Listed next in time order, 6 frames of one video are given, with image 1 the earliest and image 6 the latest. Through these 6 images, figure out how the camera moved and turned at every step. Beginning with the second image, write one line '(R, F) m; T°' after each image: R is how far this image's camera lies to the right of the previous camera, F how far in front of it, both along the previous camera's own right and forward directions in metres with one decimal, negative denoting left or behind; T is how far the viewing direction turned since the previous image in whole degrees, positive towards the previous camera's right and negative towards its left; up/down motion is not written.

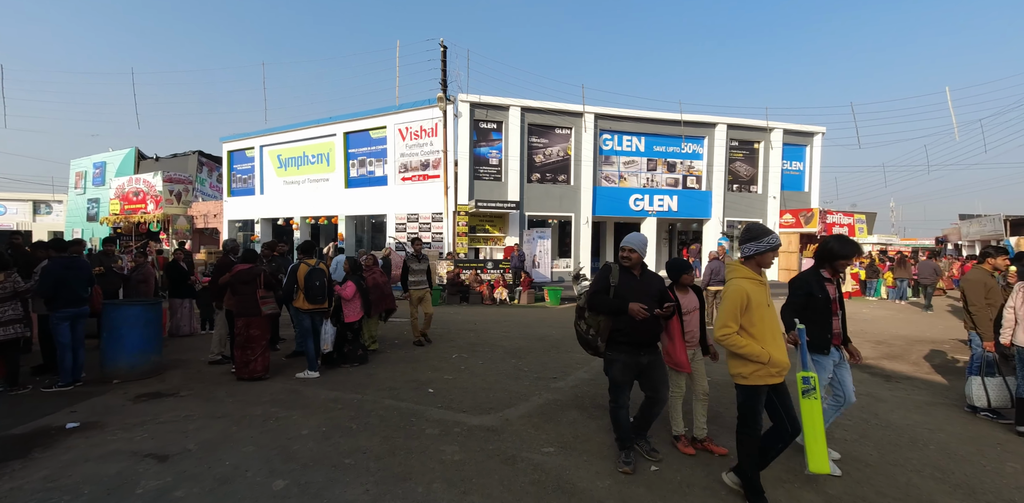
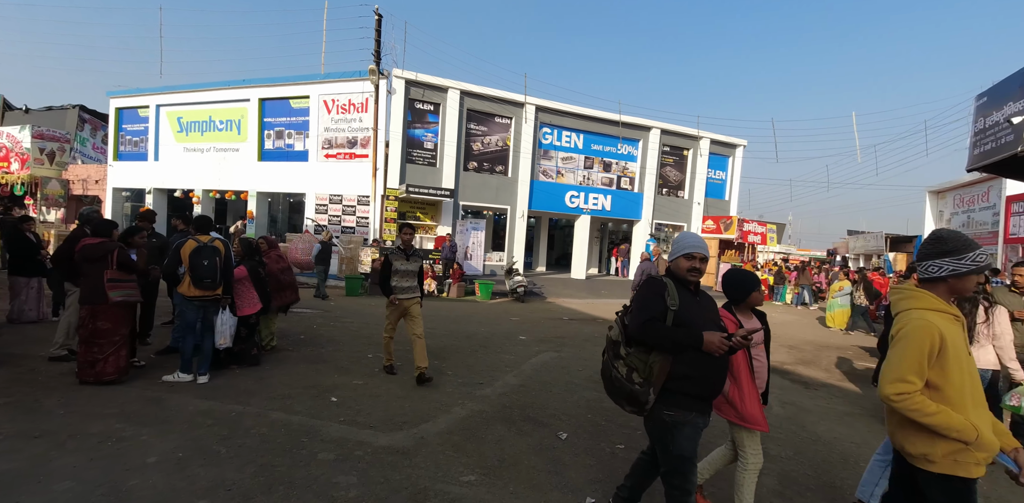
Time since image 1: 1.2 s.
(0.0, +0.6) m; +8°
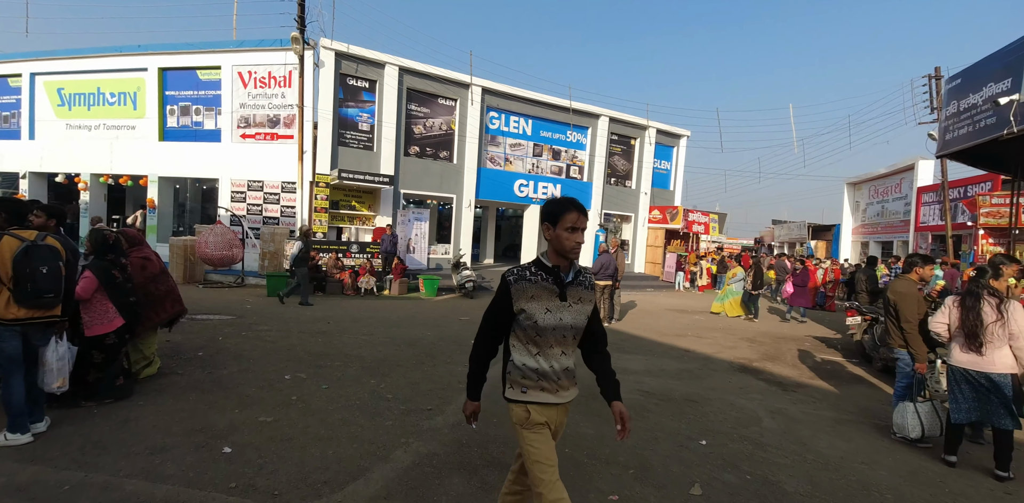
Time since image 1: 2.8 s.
(-0.1, +1.0) m; +7°
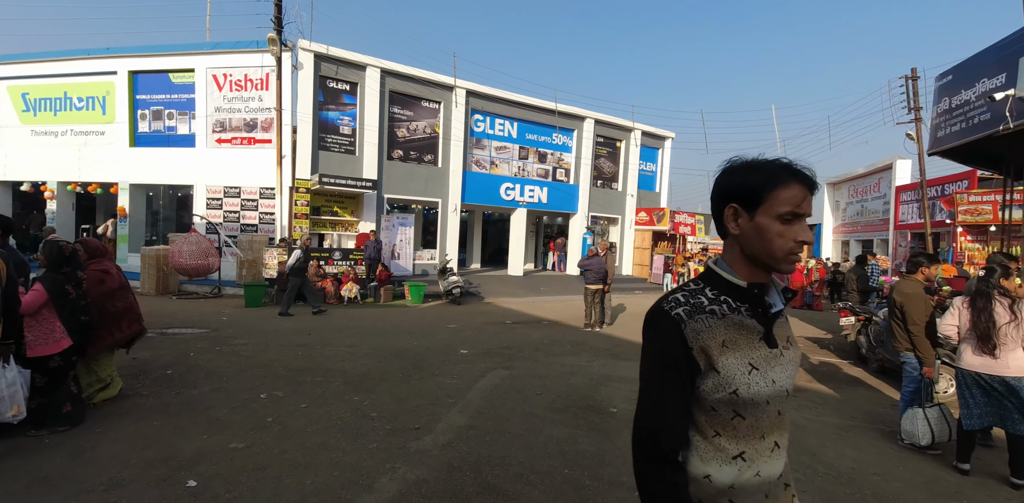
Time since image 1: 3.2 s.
(0.0, +0.3) m; +2°
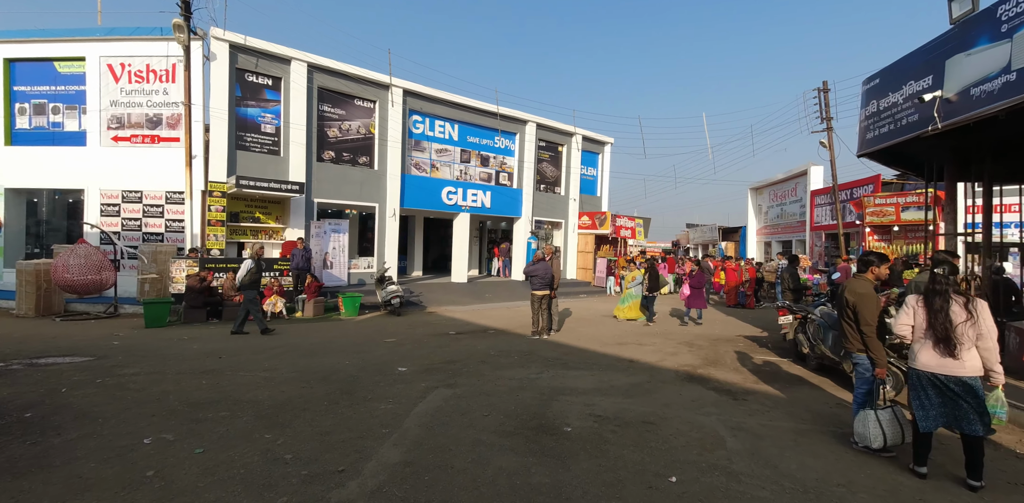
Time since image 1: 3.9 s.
(0.0, +0.5) m; +7°
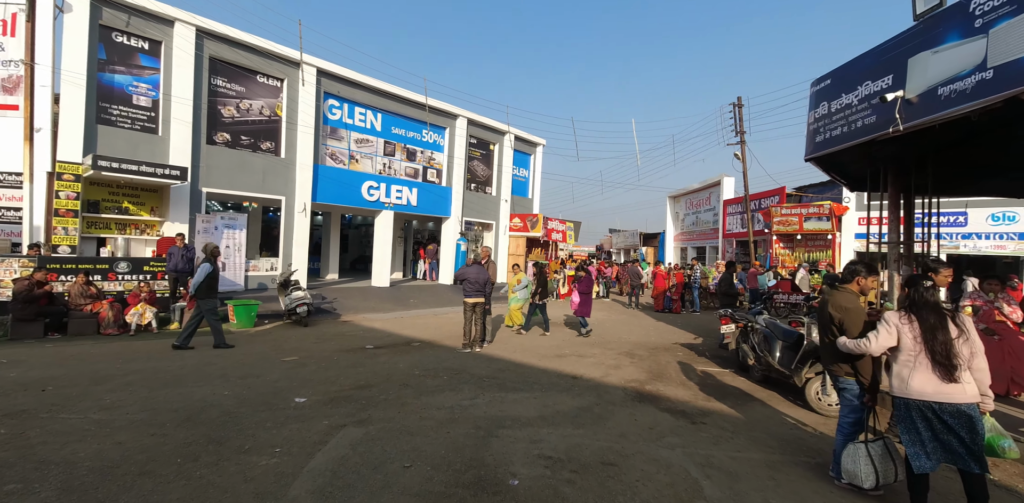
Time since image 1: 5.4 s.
(0.0, +1.0) m; +9°
